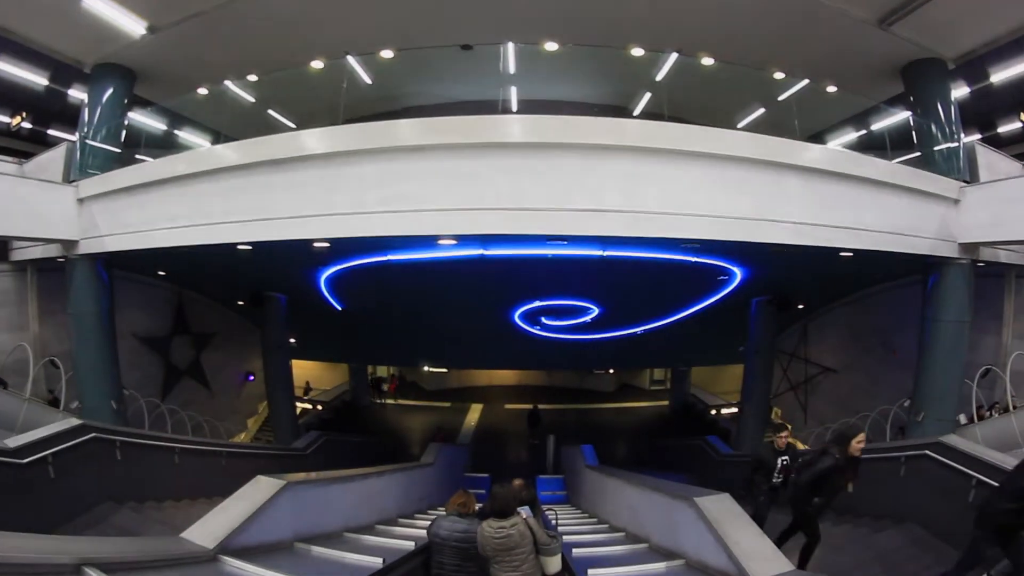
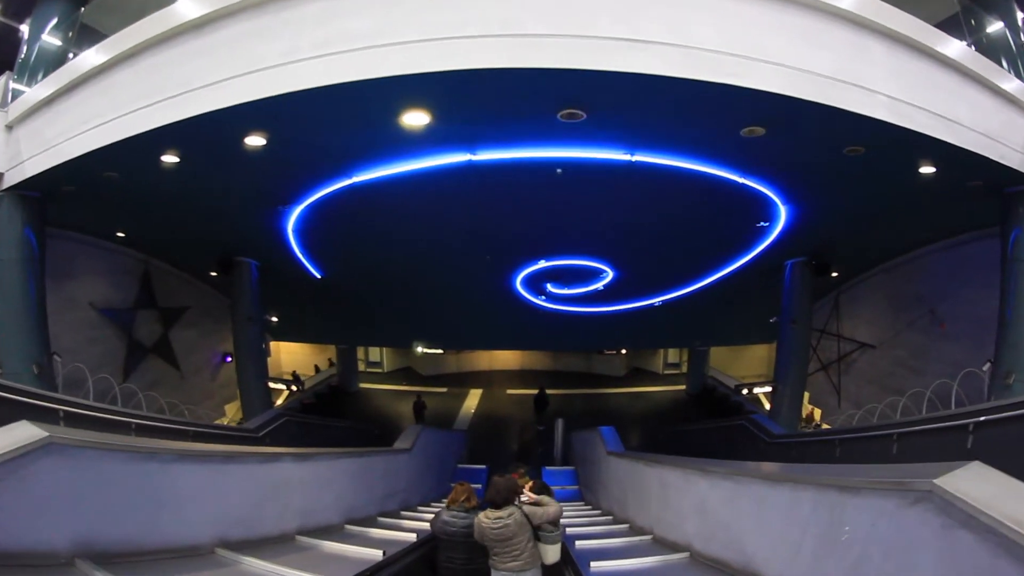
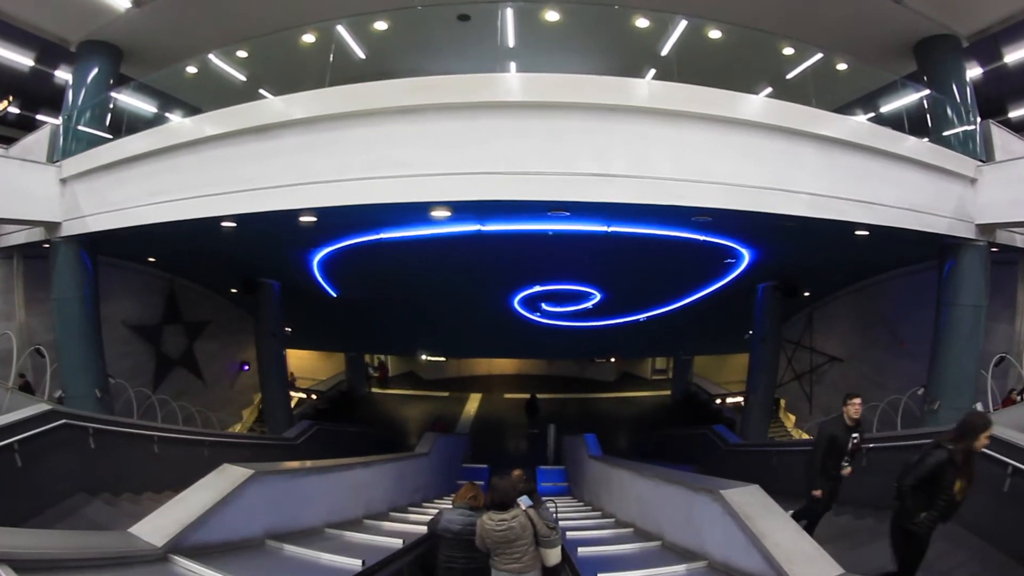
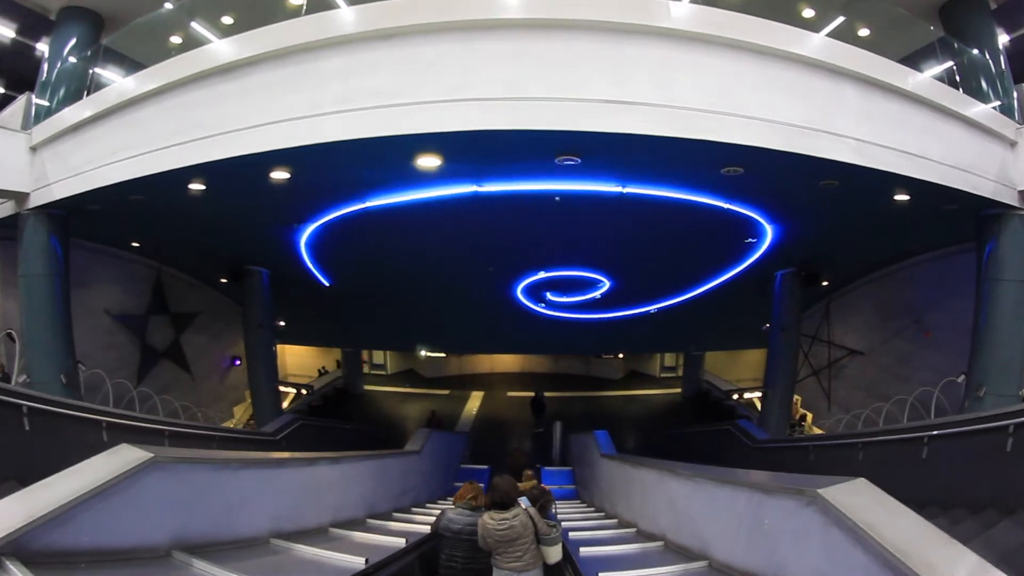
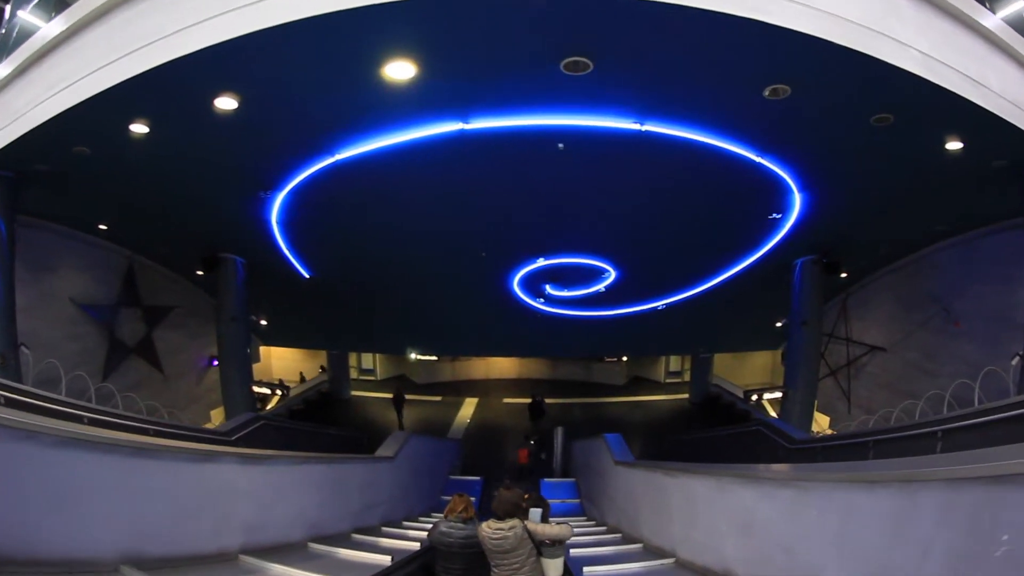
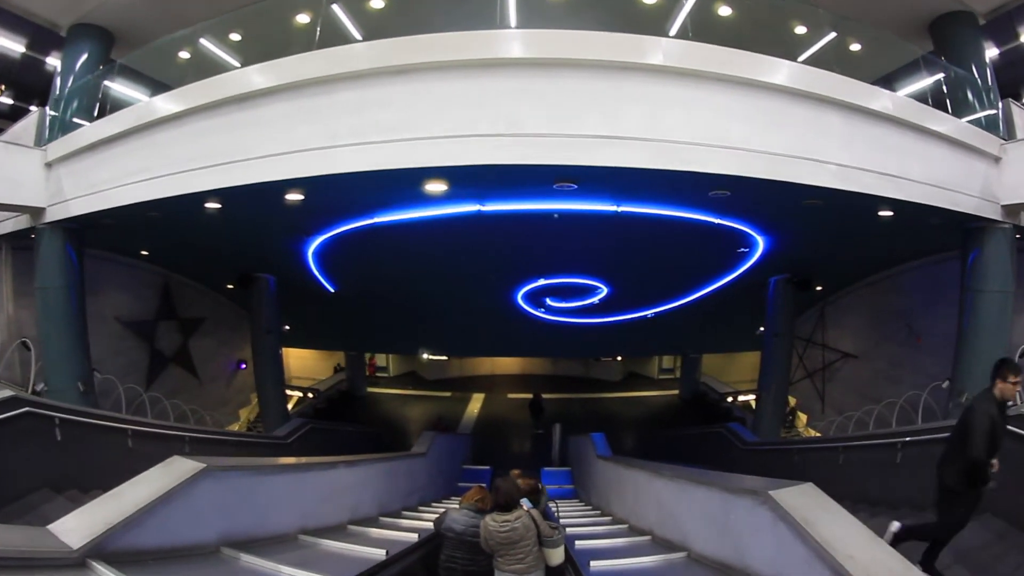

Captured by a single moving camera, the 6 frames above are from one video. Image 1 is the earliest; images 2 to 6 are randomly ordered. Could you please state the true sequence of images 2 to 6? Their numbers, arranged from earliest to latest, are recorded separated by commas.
3, 6, 4, 2, 5
